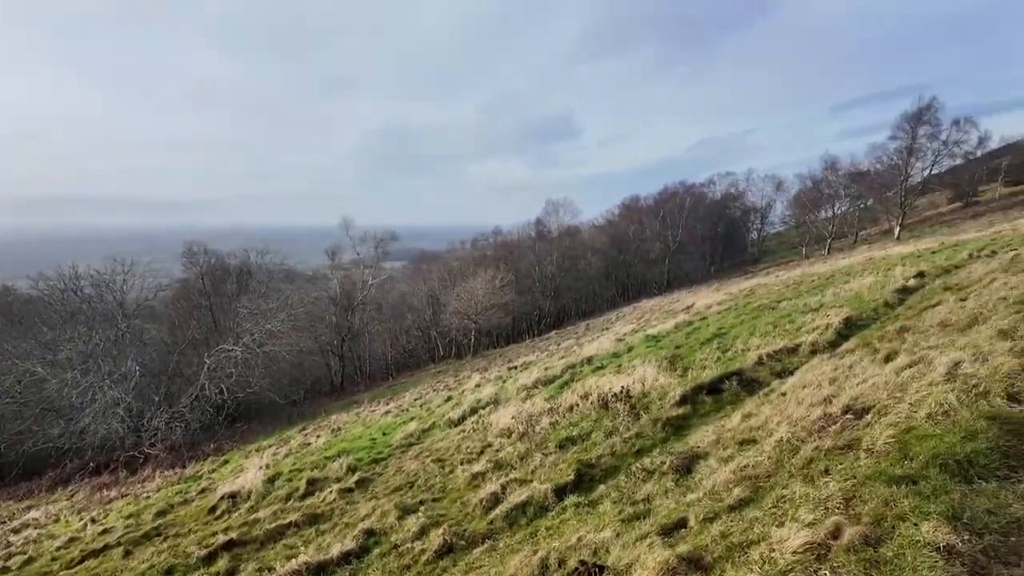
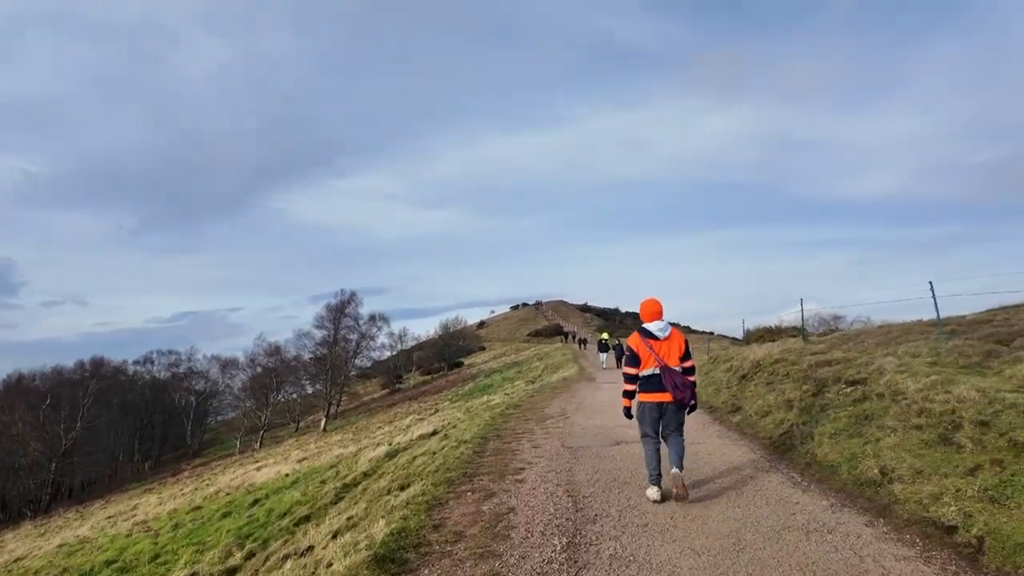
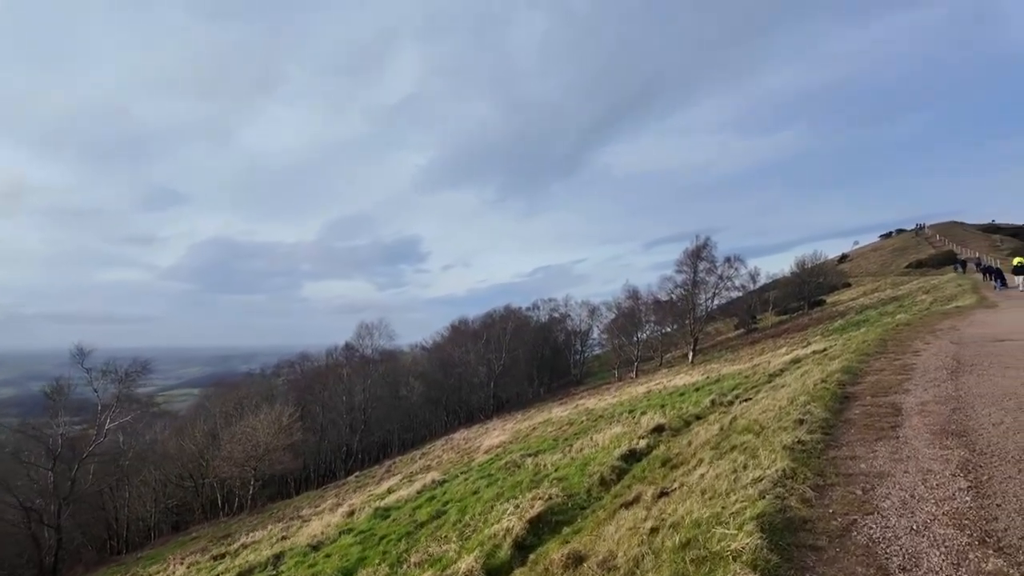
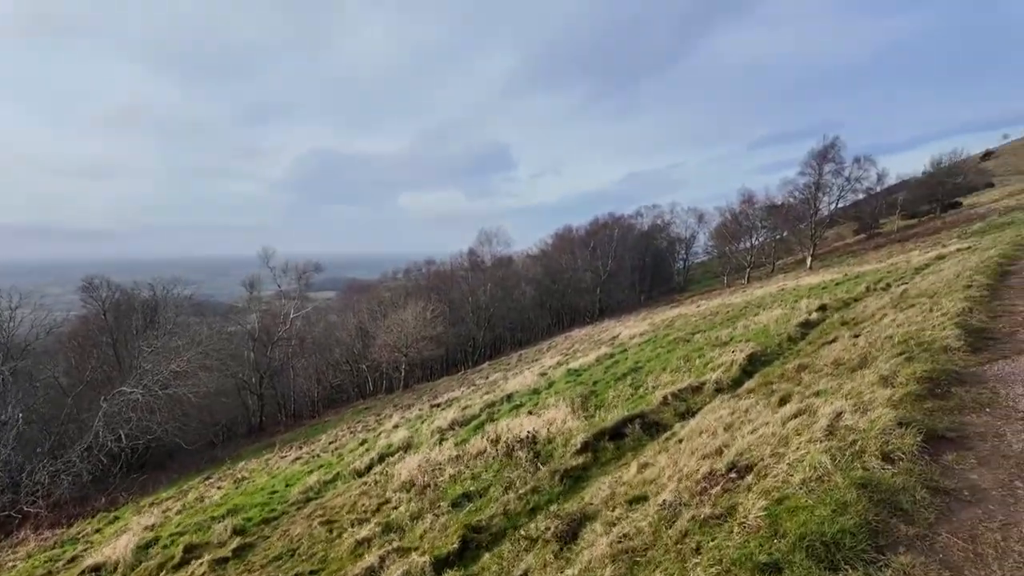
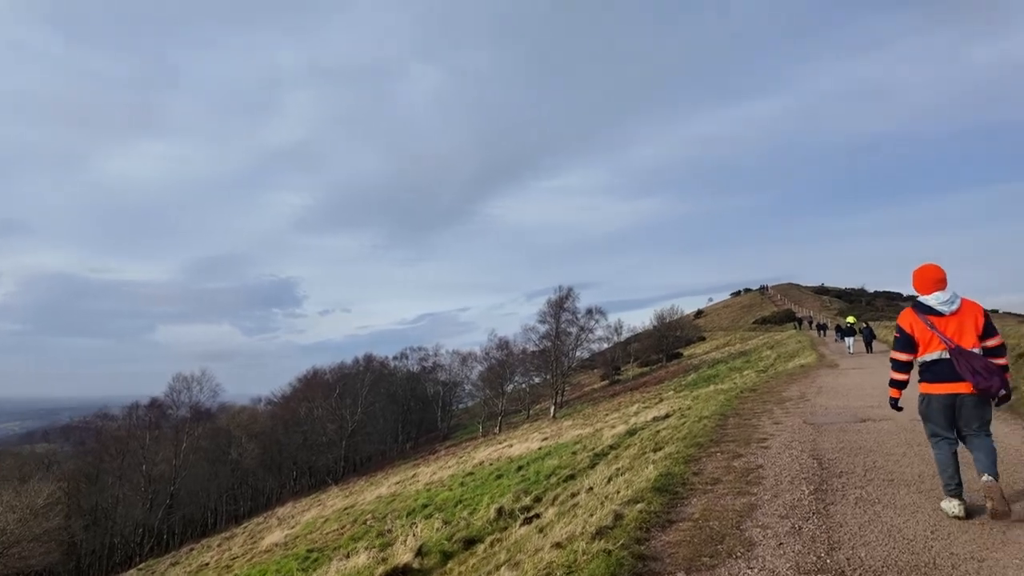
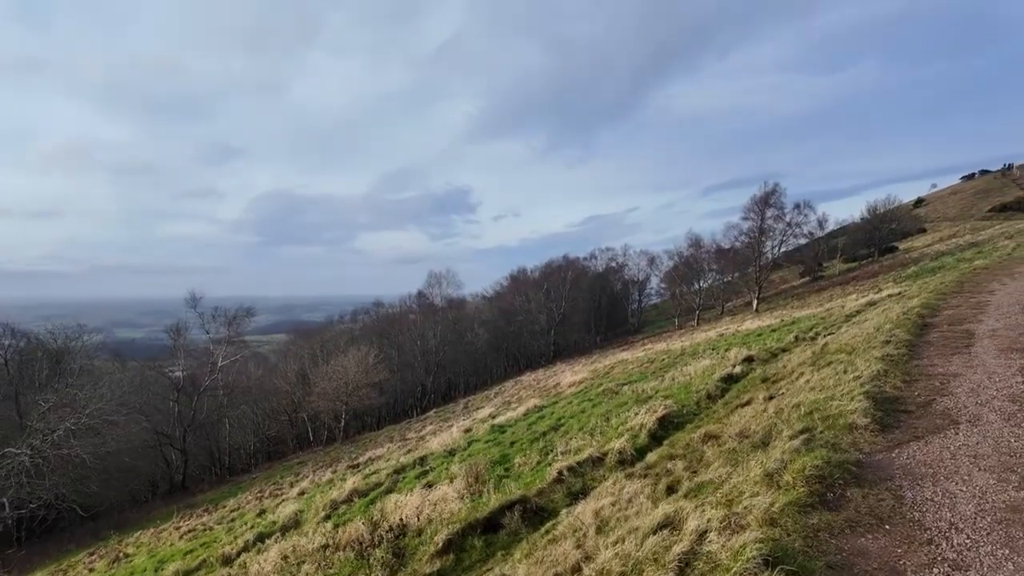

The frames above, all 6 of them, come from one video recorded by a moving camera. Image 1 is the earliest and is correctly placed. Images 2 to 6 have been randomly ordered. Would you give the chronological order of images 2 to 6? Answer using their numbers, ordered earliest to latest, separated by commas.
4, 6, 3, 5, 2
